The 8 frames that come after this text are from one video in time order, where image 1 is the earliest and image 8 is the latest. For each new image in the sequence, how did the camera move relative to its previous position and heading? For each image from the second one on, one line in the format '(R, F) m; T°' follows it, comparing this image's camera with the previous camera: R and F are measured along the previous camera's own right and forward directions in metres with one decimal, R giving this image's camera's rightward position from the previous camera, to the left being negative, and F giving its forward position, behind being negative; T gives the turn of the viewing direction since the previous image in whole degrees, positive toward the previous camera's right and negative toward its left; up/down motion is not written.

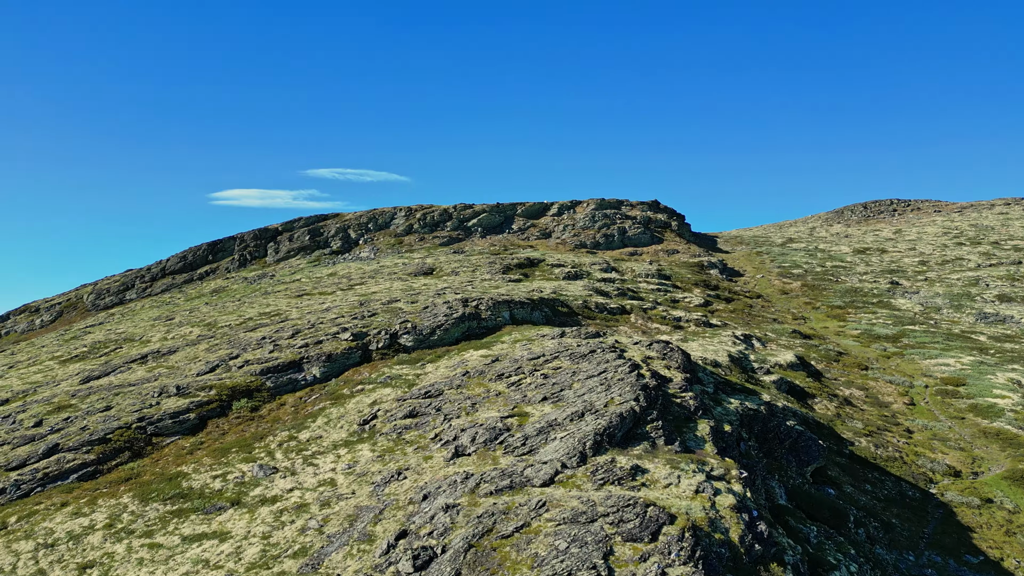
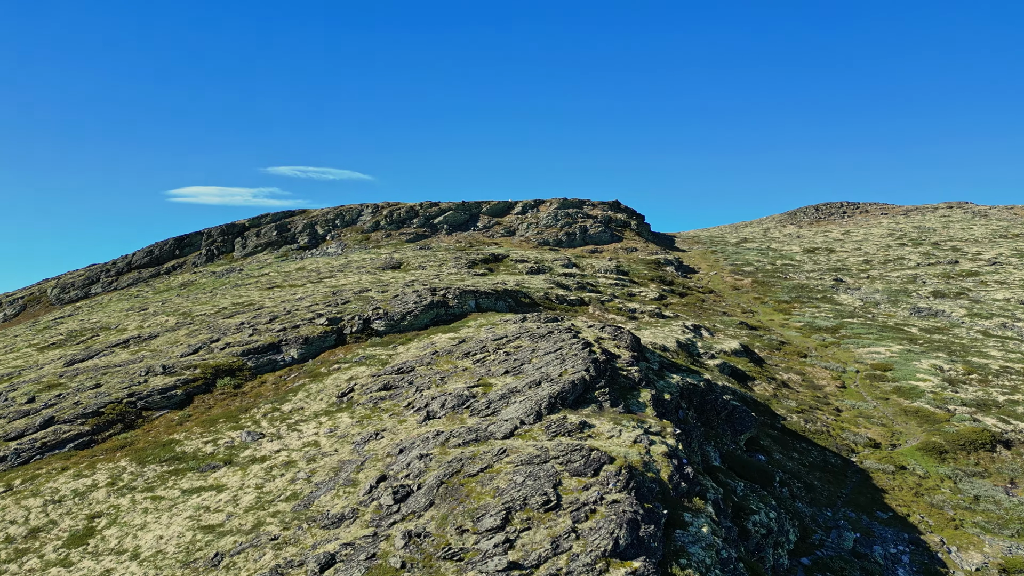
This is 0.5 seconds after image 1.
(-0.1, -3.3) m; +3°
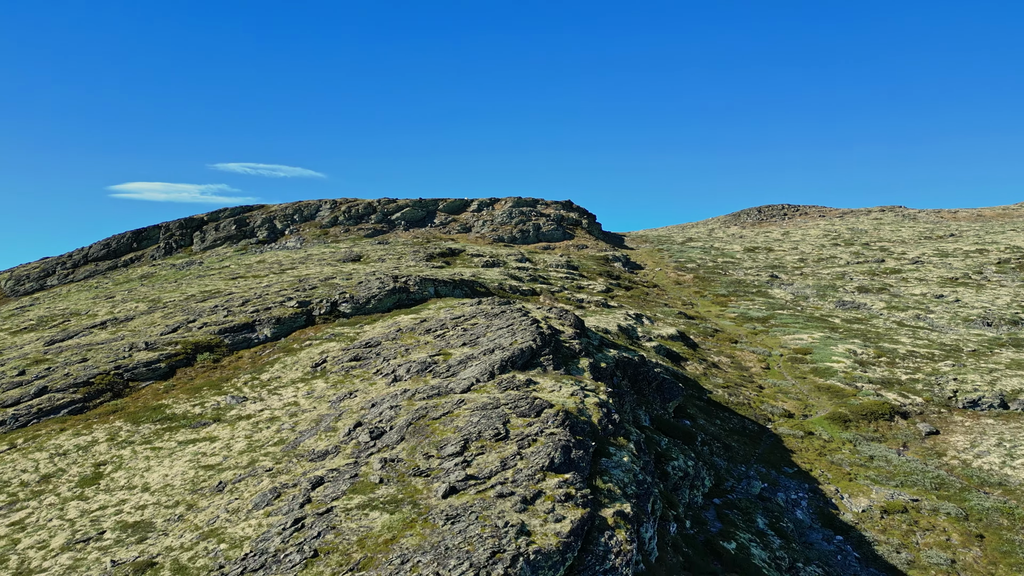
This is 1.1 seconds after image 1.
(-0.1, -4.4) m; +4°
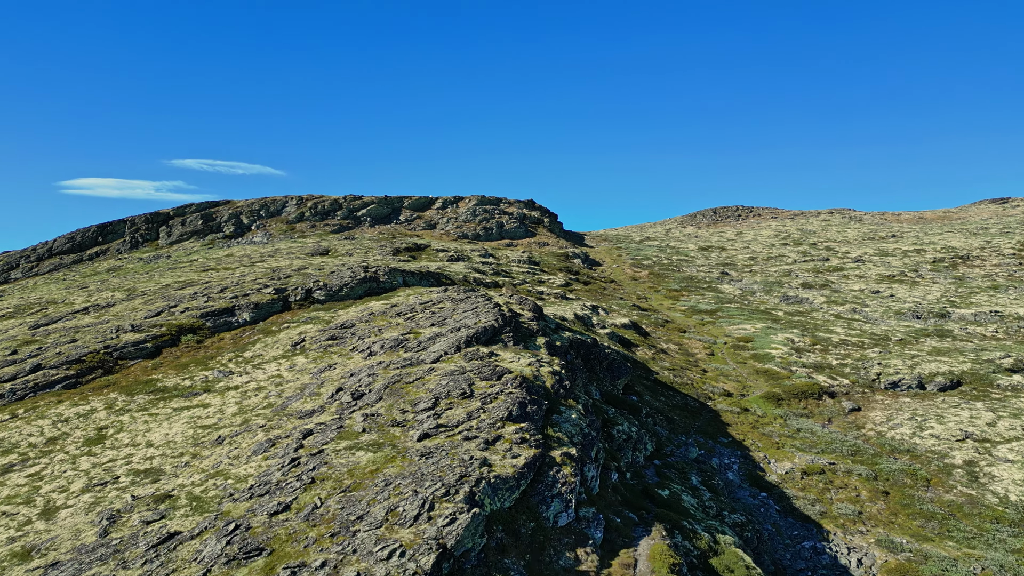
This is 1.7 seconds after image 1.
(-0.1, -3.9) m; +3°
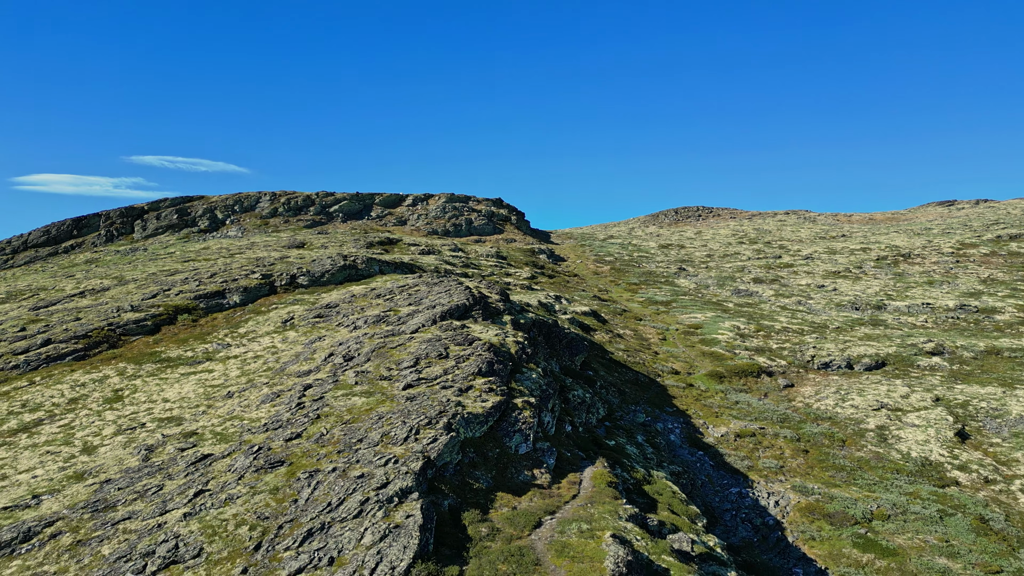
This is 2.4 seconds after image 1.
(-0.1, -5.0) m; +3°
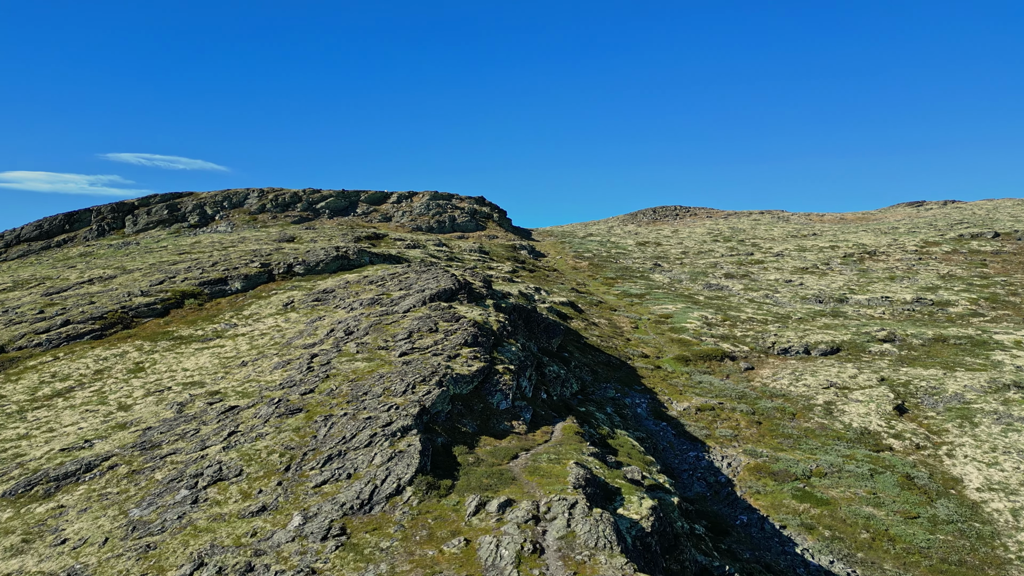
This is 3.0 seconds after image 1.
(0.0, -4.4) m; +1°
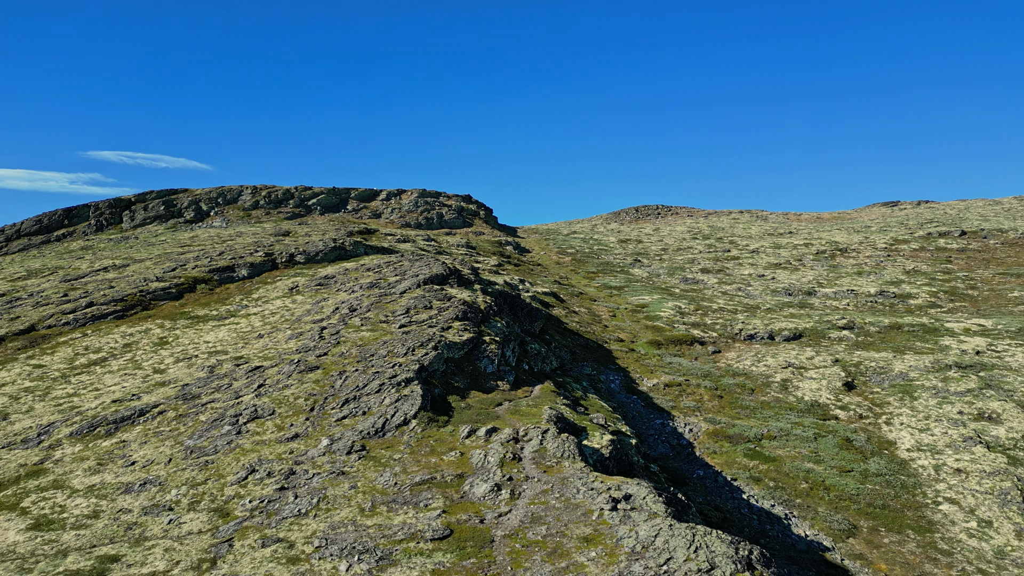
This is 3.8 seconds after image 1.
(0.0, -5.0) m; +1°
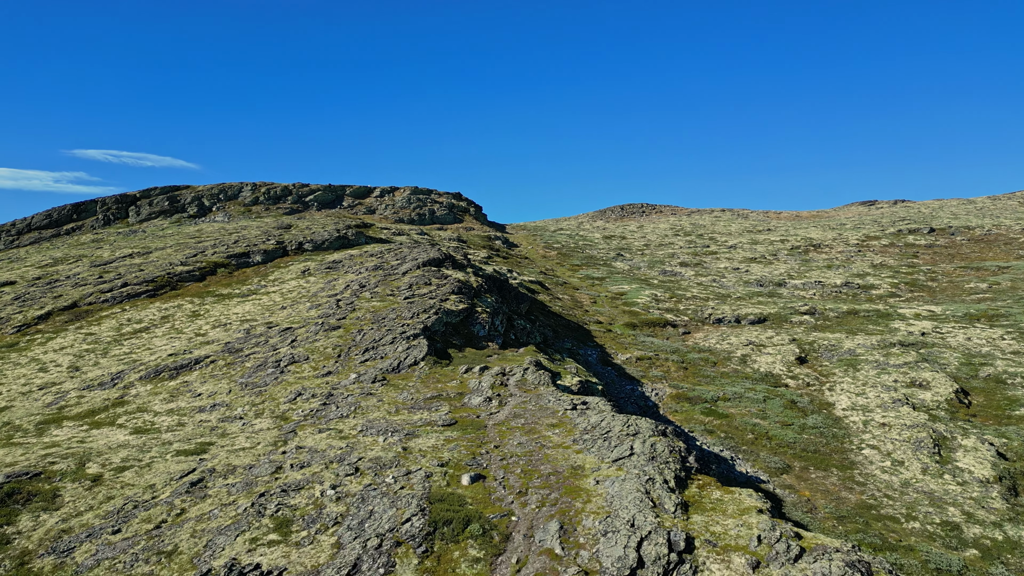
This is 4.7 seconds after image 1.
(0.0, -6.7) m; +1°
